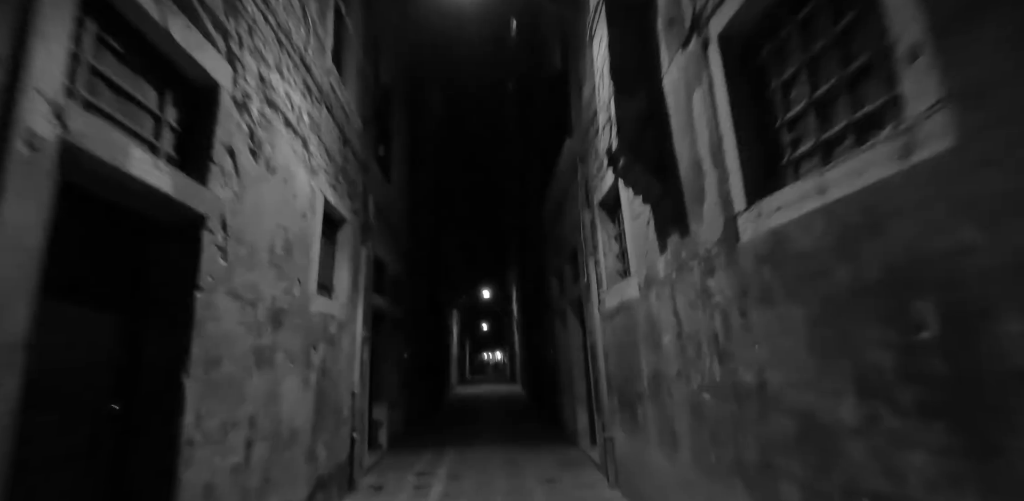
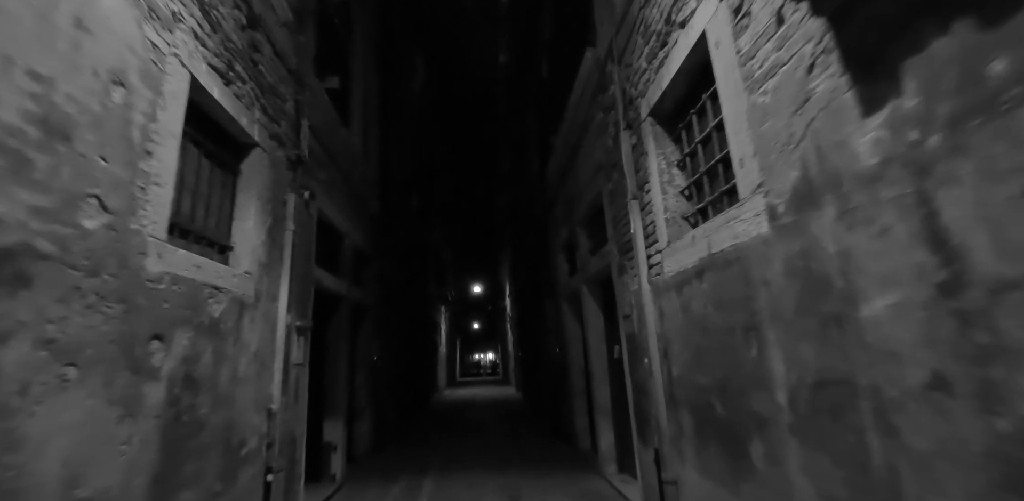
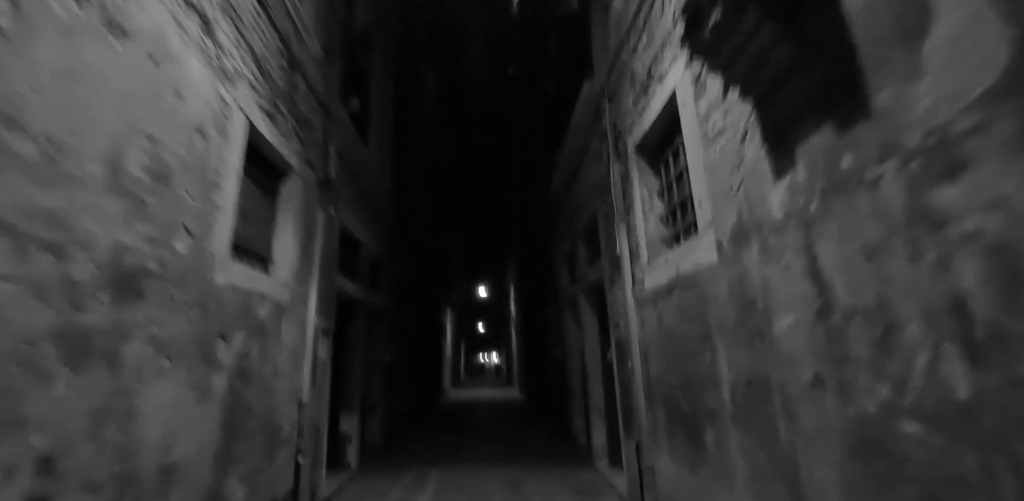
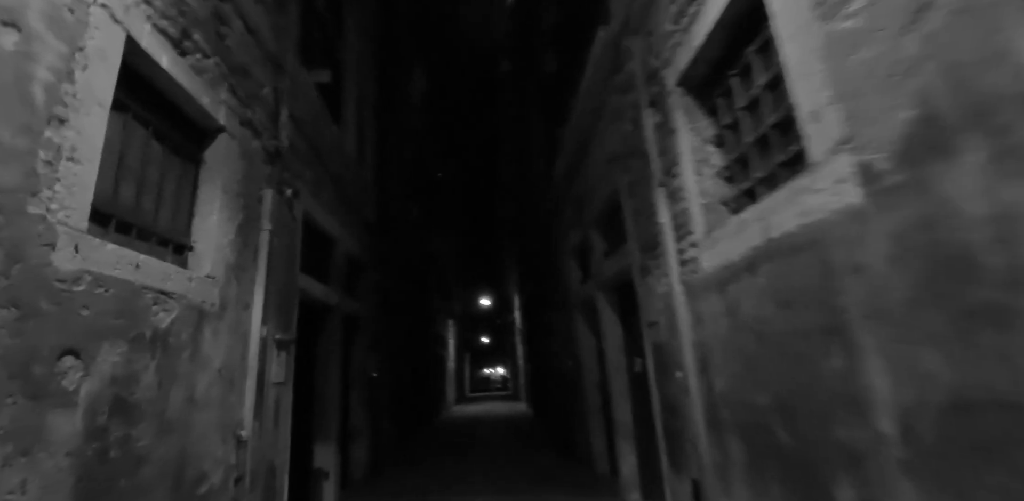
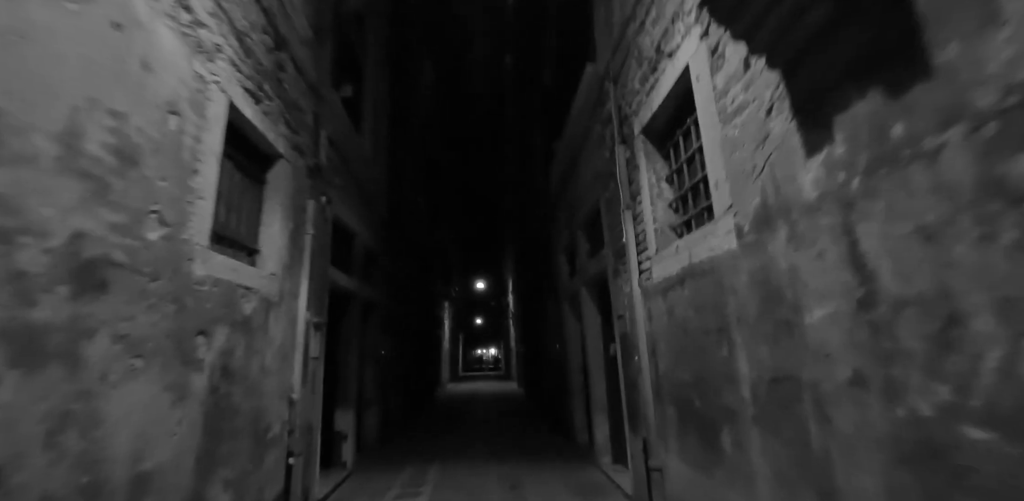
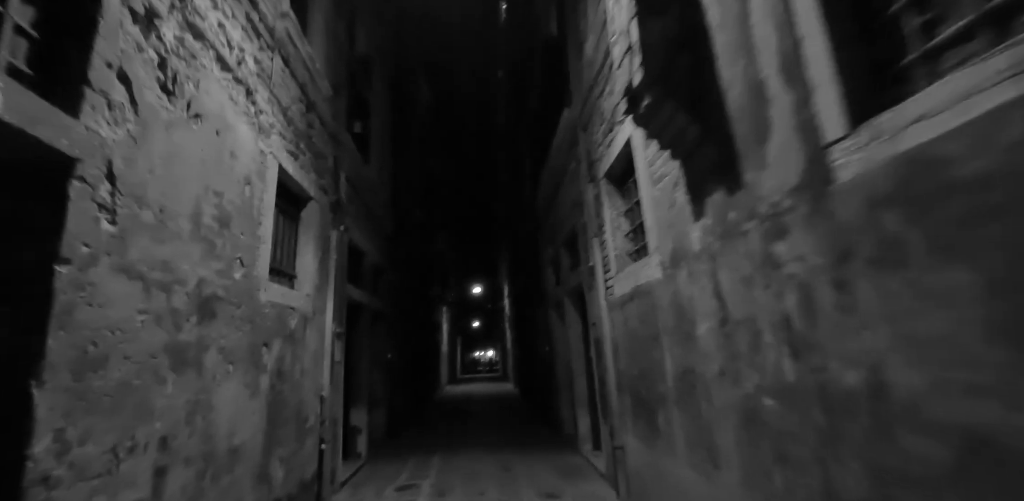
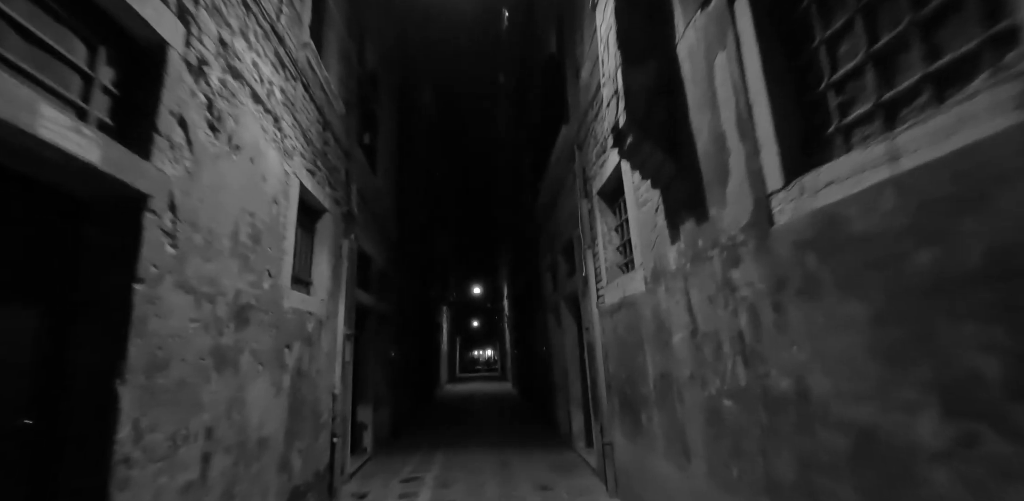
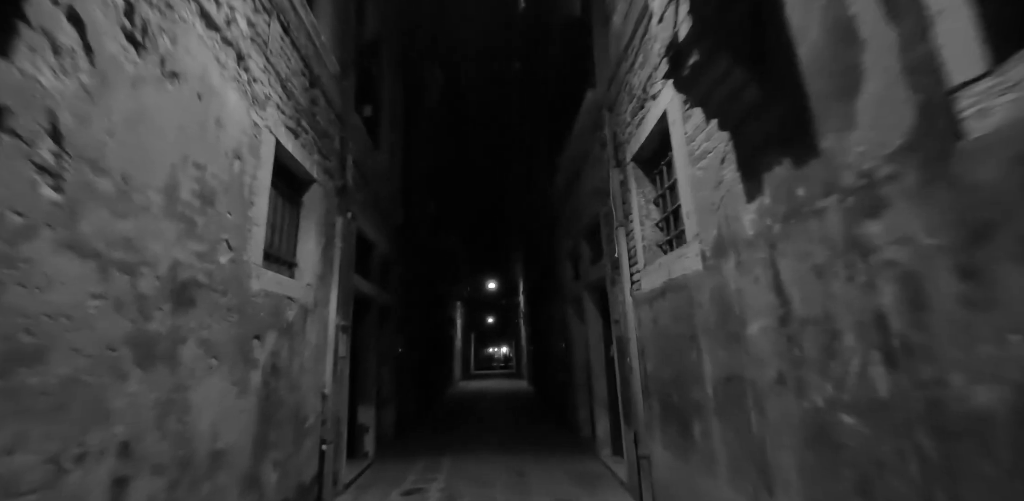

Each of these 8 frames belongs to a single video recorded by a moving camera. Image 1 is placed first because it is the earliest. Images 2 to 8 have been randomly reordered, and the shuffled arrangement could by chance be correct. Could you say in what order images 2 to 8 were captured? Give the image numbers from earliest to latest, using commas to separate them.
7, 6, 8, 3, 5, 2, 4
